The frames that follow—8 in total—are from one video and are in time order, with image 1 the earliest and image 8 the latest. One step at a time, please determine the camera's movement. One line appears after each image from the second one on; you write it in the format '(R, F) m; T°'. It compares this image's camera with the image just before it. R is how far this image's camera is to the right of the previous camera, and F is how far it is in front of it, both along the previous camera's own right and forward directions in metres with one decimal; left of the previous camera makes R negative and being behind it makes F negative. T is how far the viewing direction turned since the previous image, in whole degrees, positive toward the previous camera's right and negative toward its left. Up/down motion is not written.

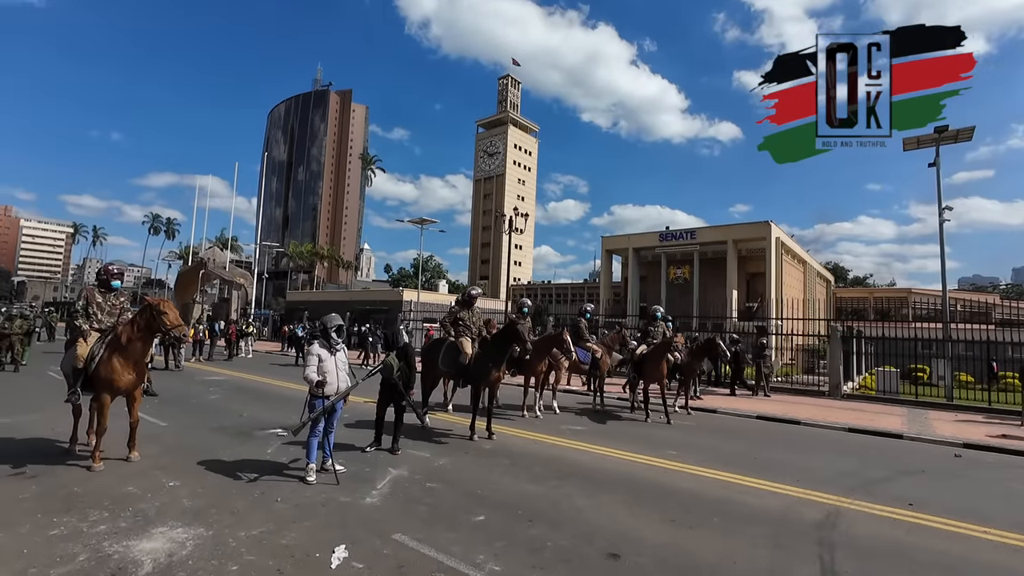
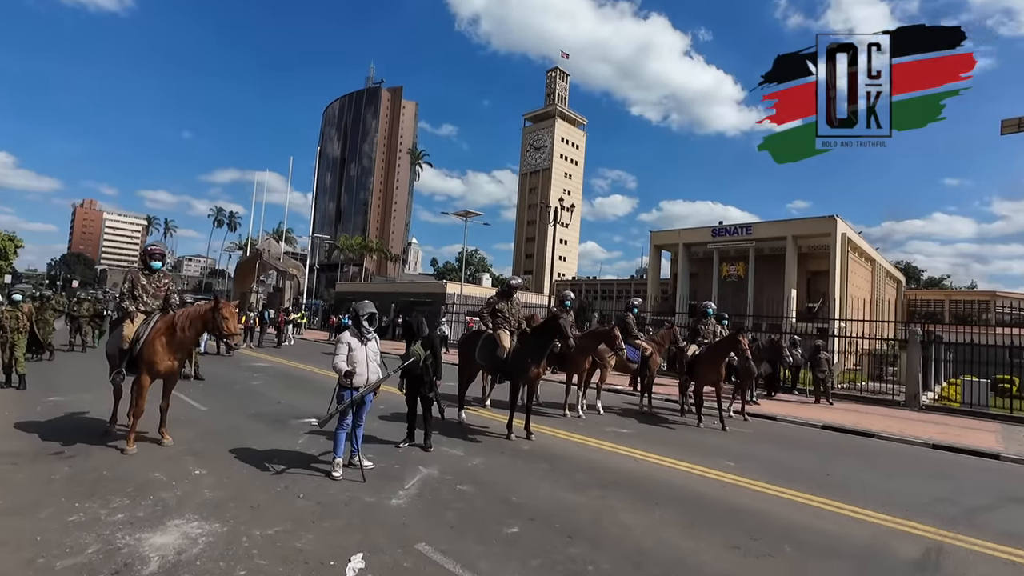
(0.0, +0.6) m; -5°
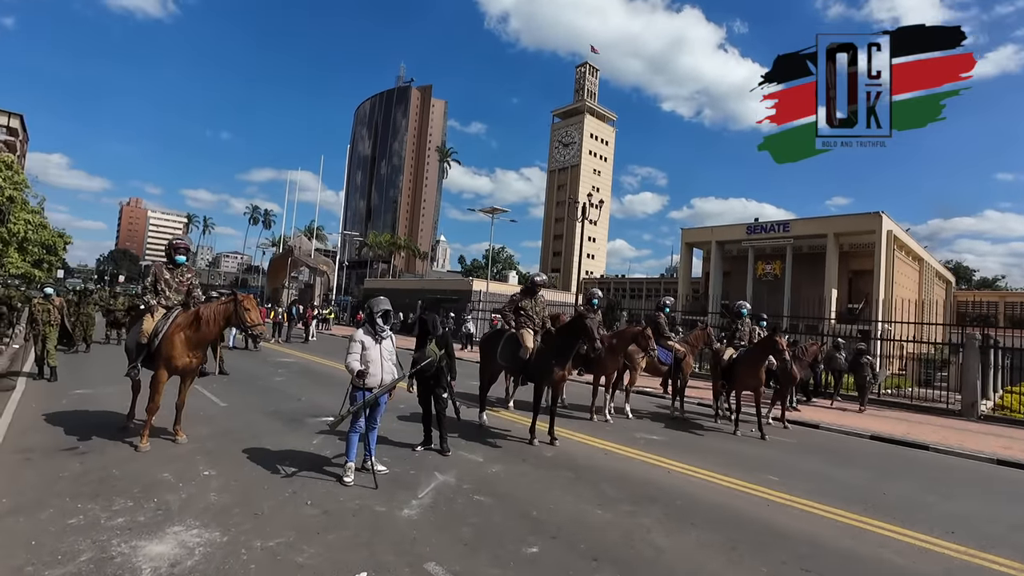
(+0.1, +0.5) m; -3°
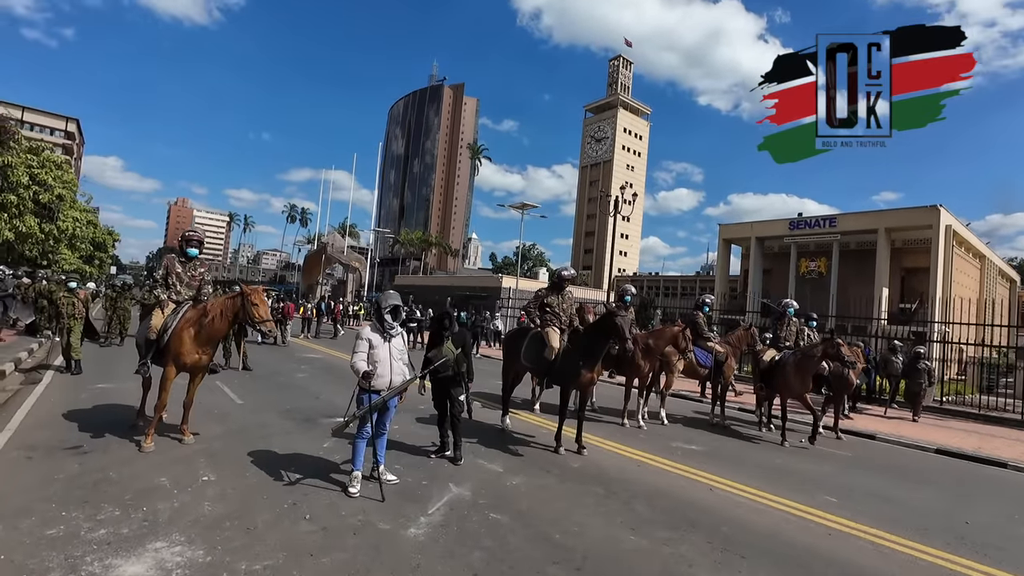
(+0.1, +0.7) m; -4°
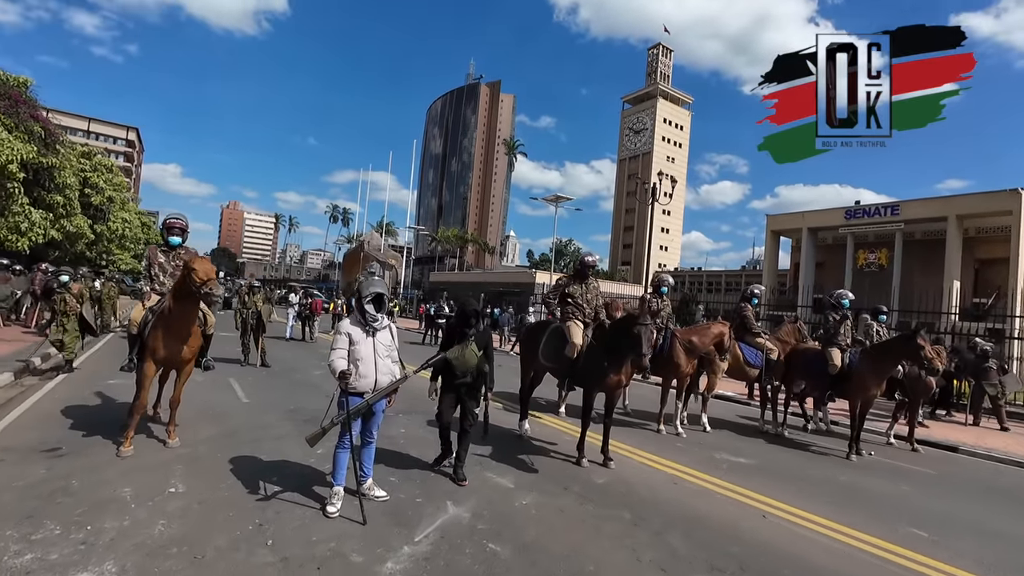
(+0.3, +1.0) m; -5°
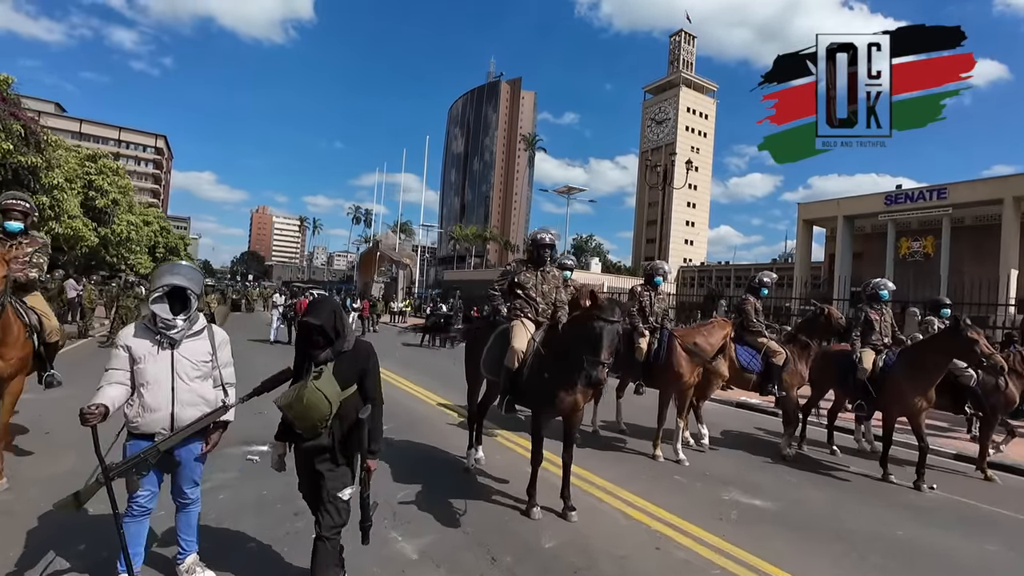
(+1.1, +1.8) m; -3°
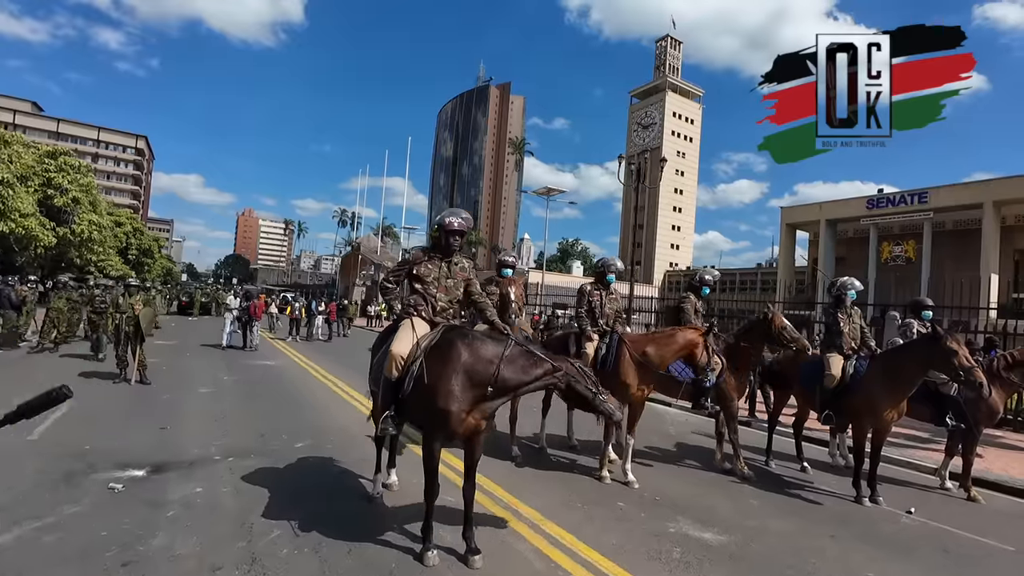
(+0.8, +0.9) m; +1°
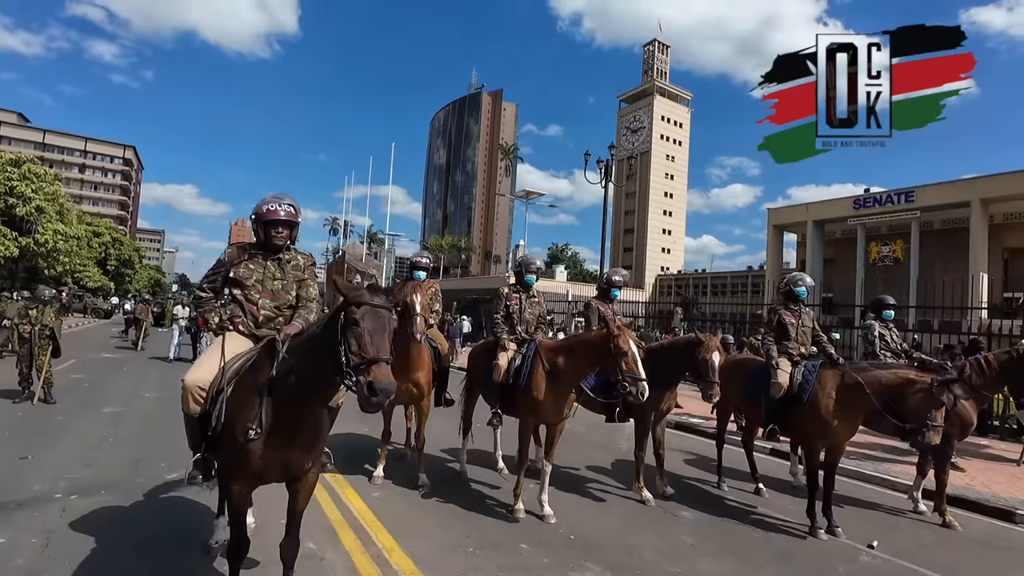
(+1.2, +0.9) m; 0°
